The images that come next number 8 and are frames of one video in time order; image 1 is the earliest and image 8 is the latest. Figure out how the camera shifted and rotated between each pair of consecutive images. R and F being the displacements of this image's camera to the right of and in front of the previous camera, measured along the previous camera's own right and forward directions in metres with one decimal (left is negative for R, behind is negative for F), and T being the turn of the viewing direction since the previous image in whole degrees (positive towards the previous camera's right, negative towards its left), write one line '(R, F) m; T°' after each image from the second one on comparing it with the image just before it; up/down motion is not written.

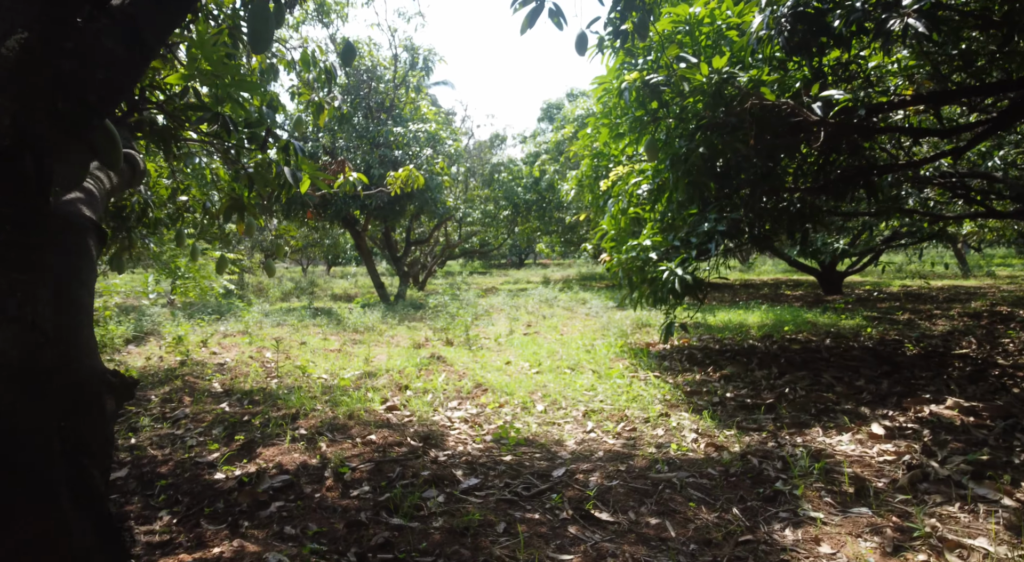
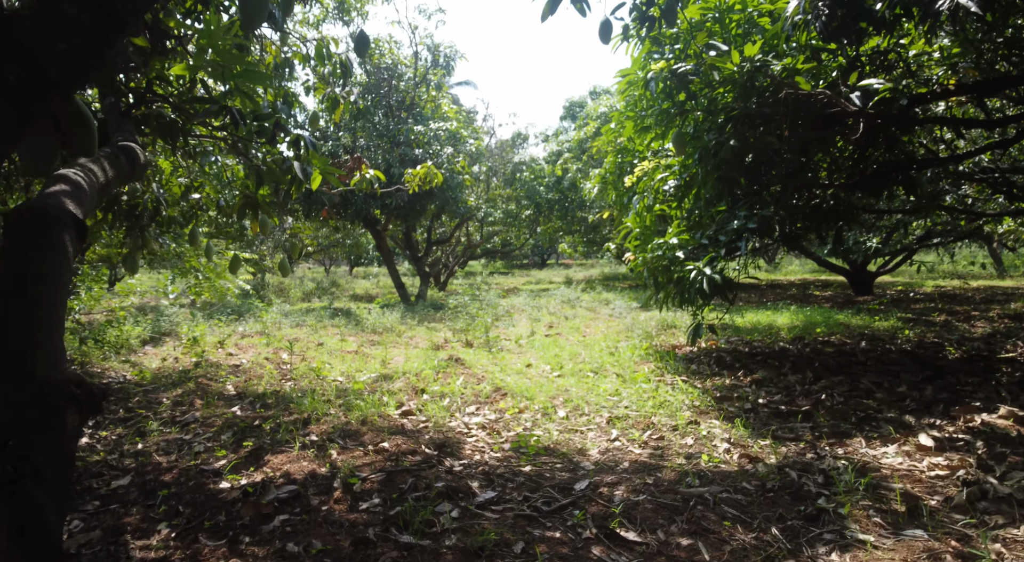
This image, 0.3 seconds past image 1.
(0.0, +0.2) m; -2°
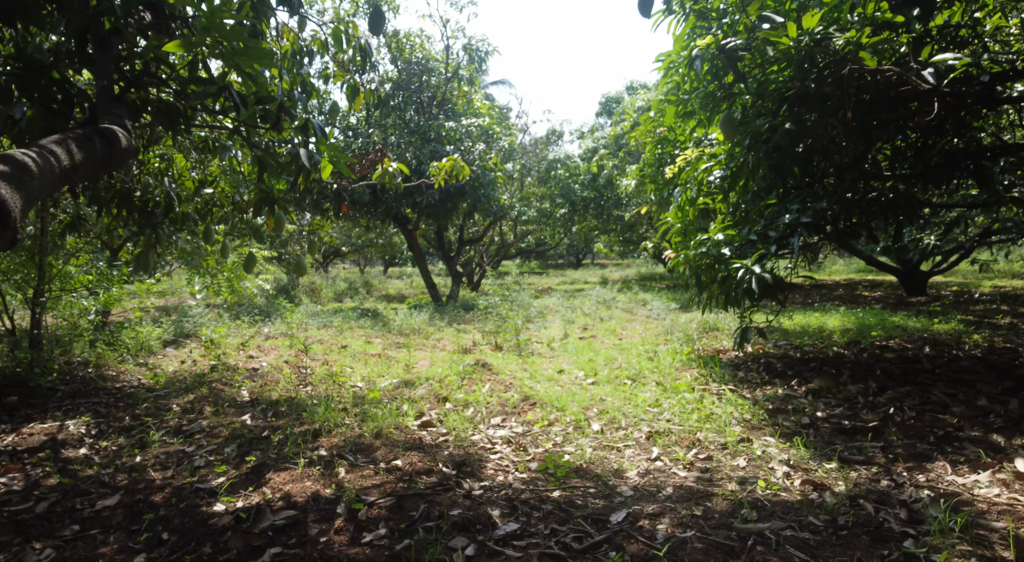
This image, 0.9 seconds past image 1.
(0.0, +0.3) m; -3°
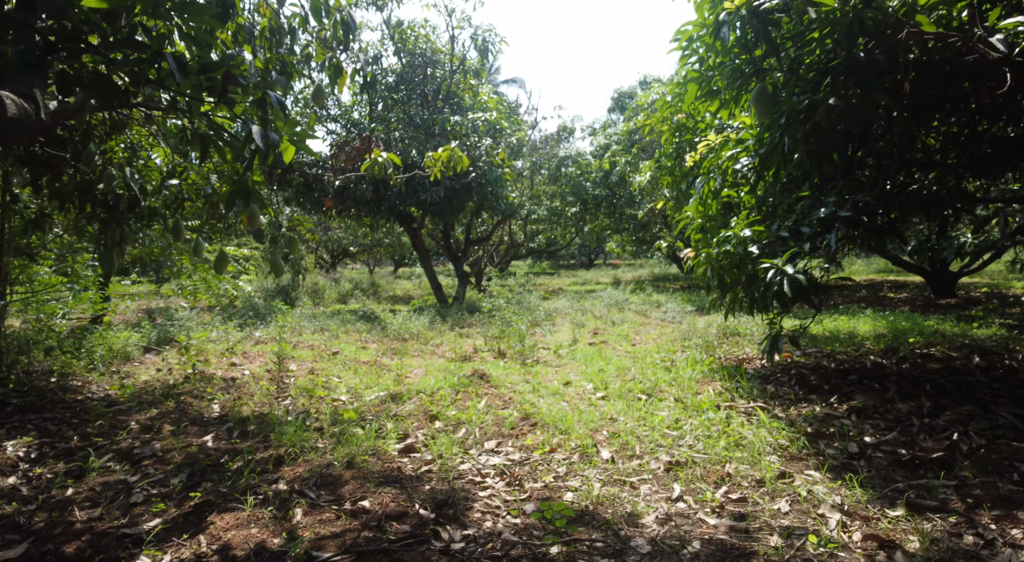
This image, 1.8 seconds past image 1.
(+0.1, +0.5) m; -1°
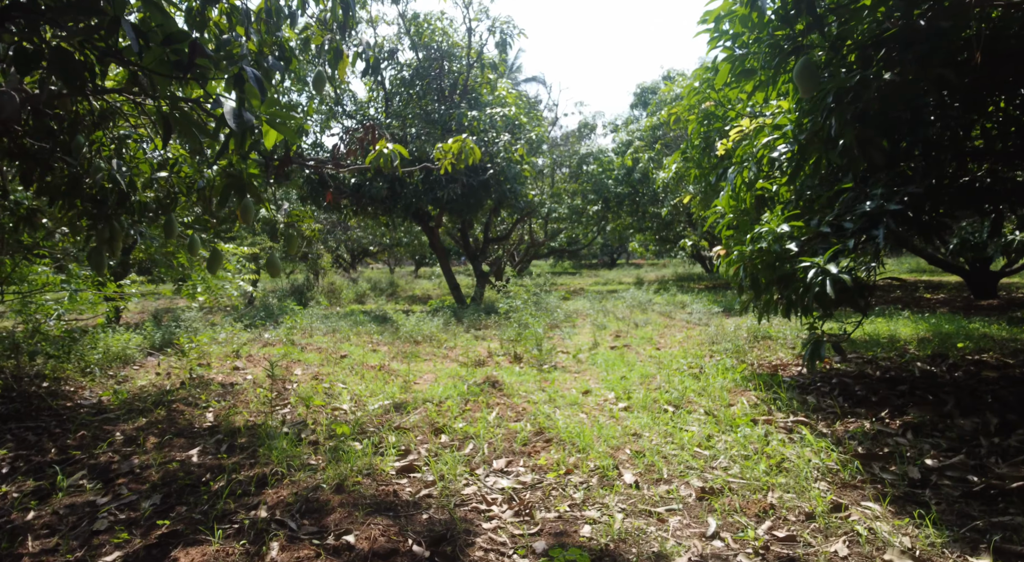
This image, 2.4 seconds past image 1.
(0.0, +0.3) m; -2°
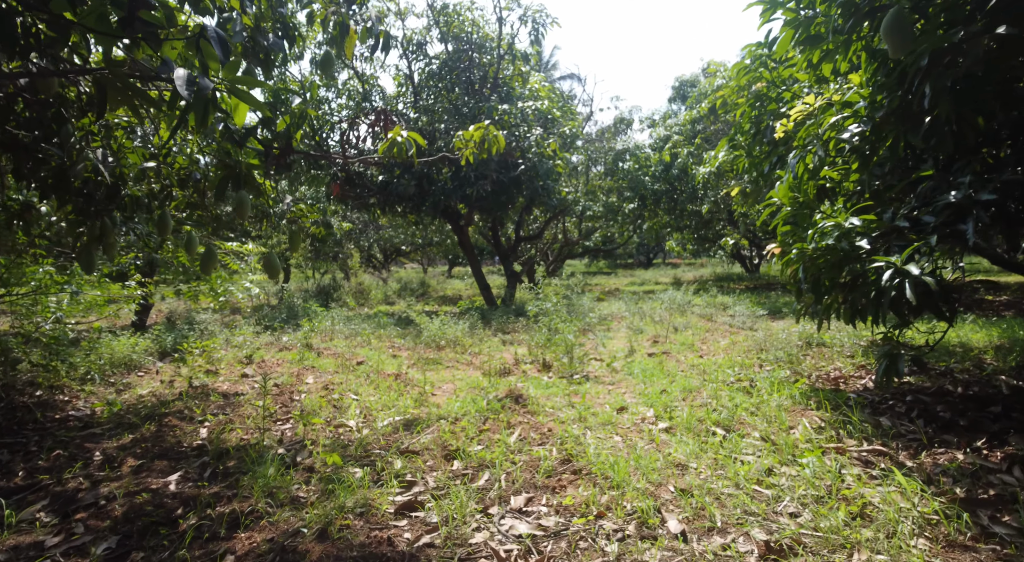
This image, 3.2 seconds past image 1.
(0.0, +0.4) m; -3°
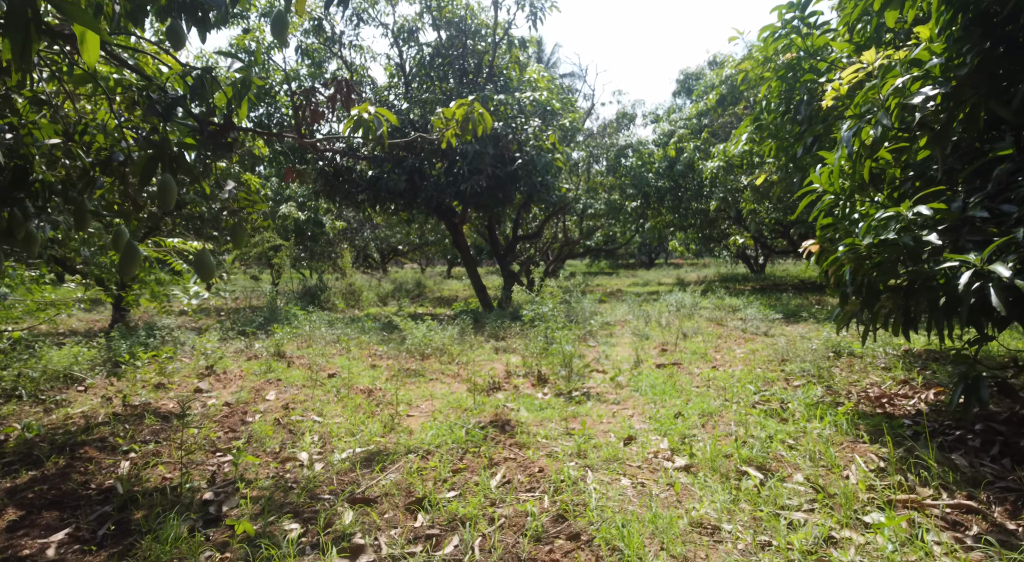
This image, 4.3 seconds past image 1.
(+0.1, +0.6) m; 0°
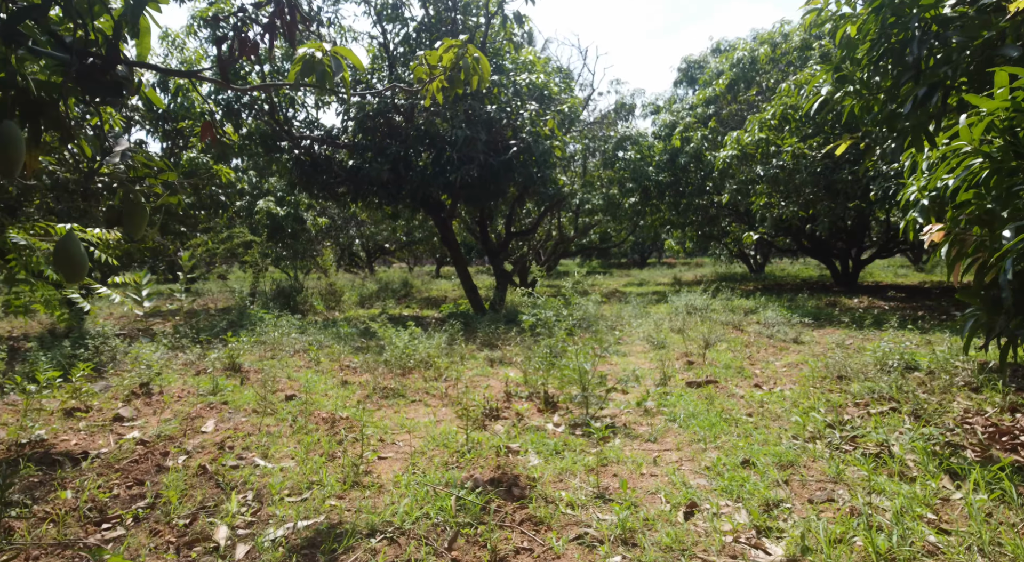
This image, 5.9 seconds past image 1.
(-0.1, +0.8) m; +1°
